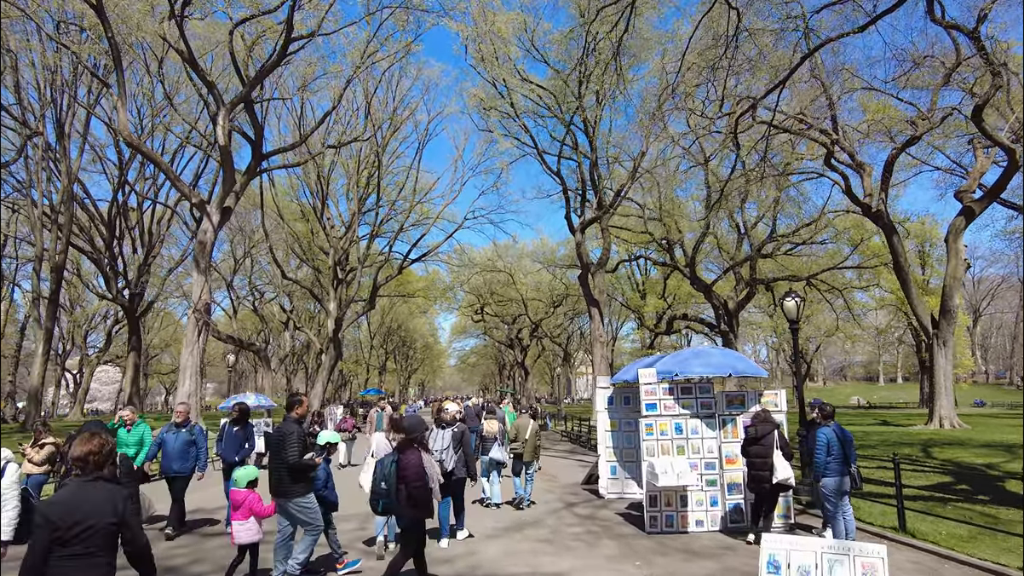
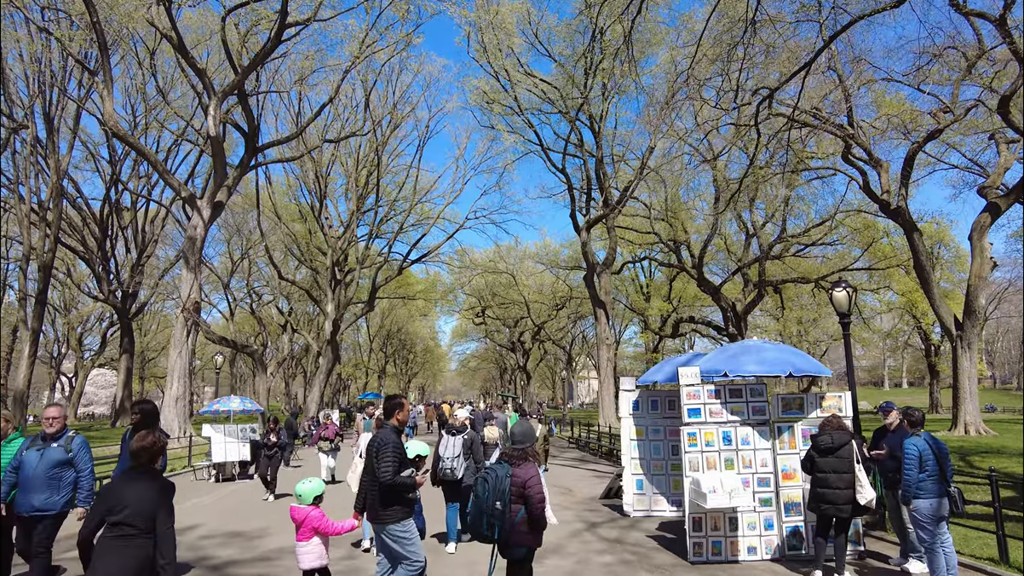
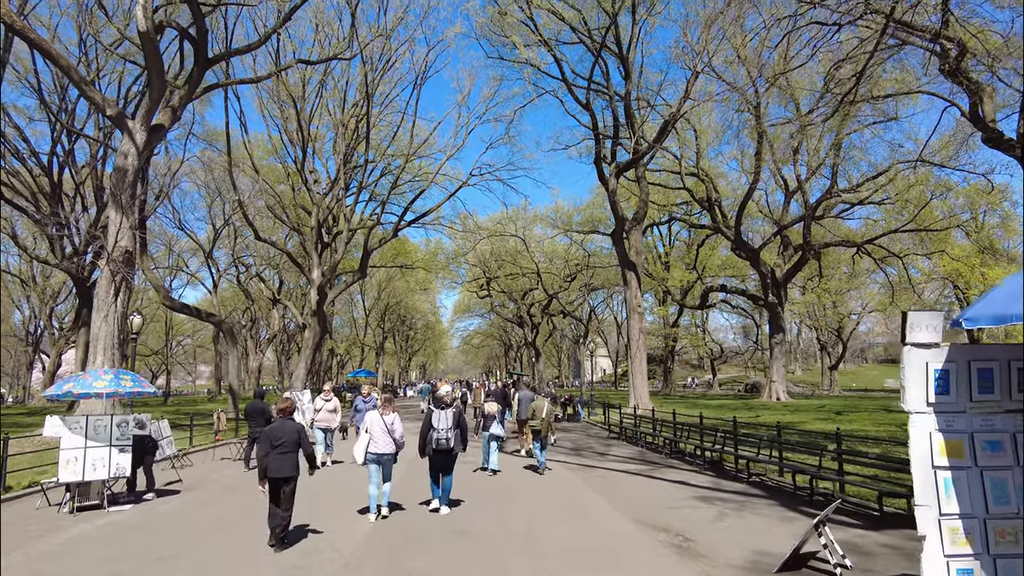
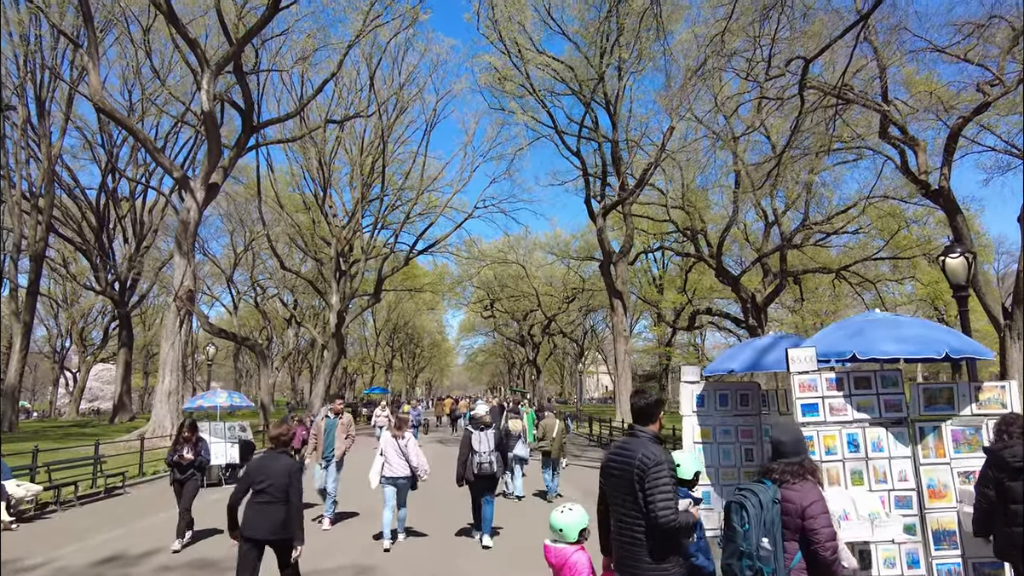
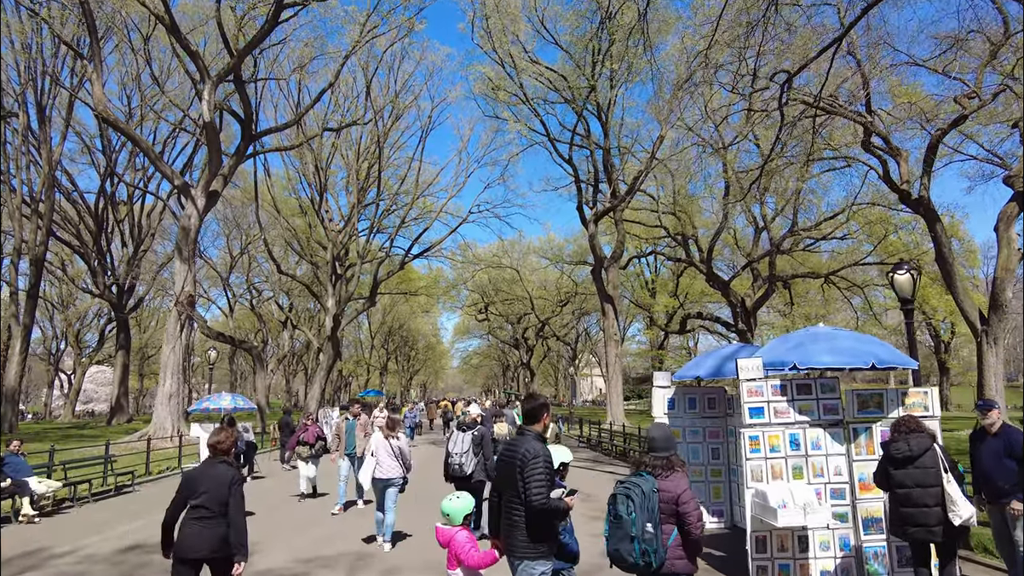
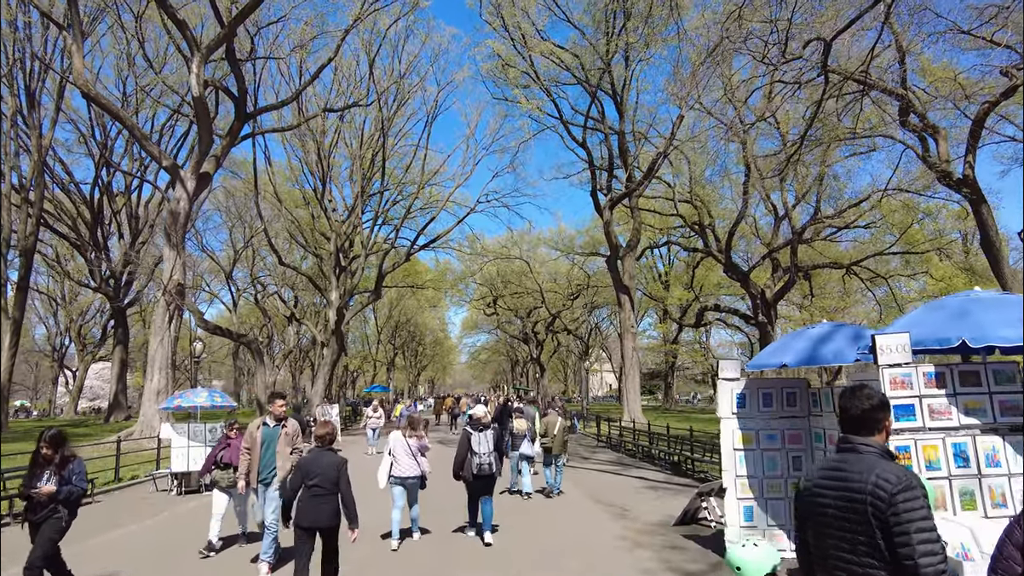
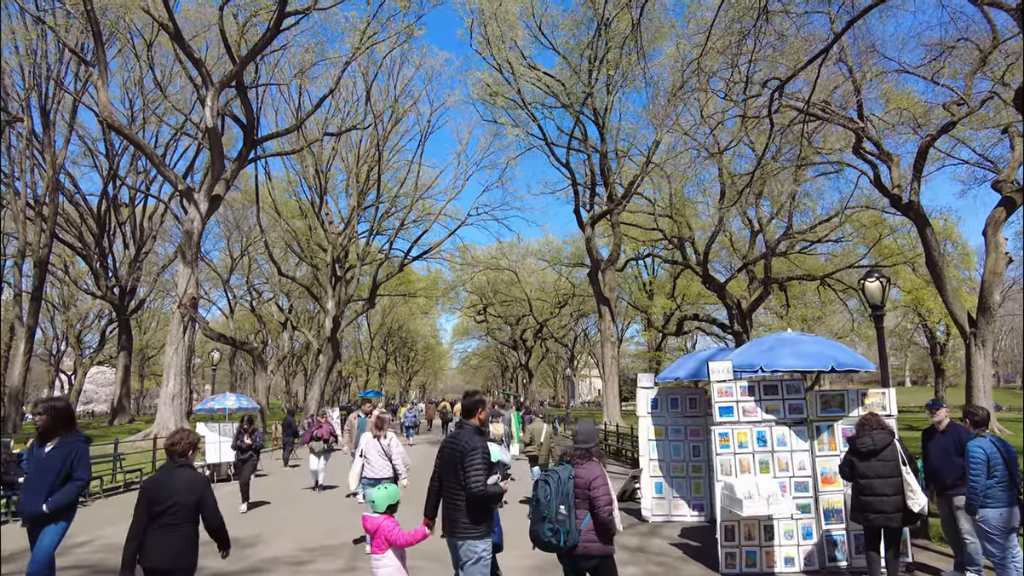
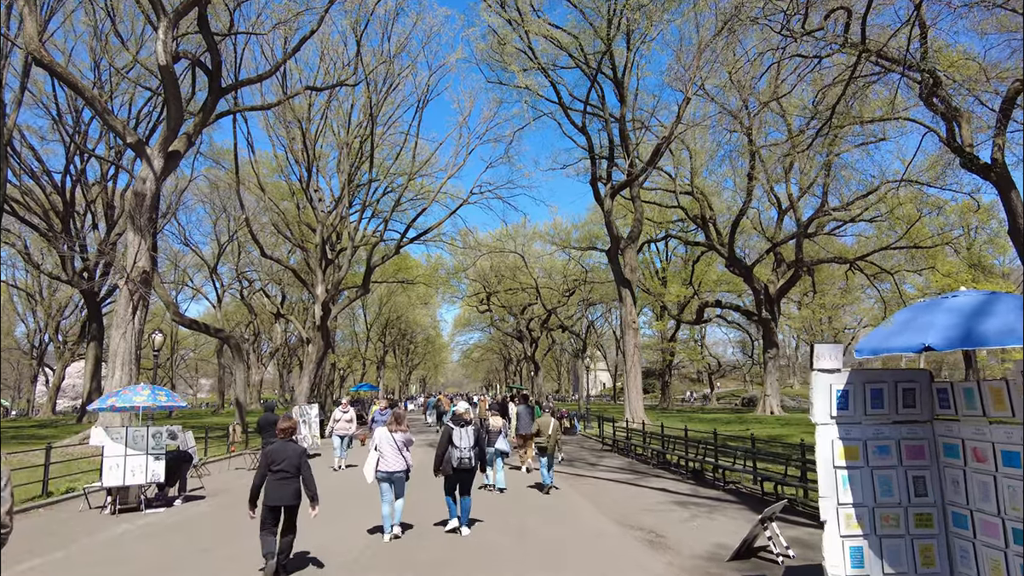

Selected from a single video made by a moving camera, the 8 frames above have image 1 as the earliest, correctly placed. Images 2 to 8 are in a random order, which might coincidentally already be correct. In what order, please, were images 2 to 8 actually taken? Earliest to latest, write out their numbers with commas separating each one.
2, 7, 5, 4, 6, 8, 3
